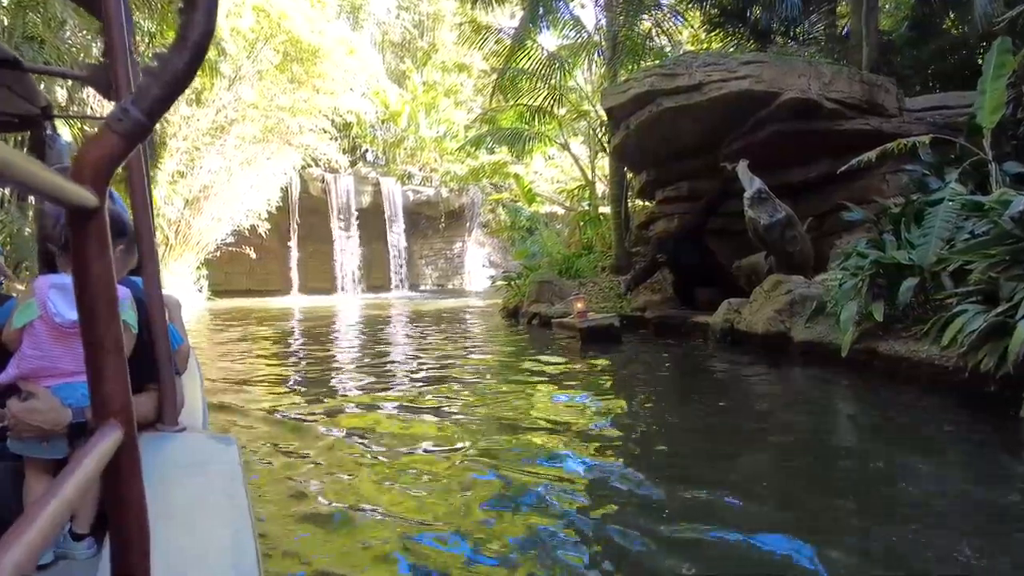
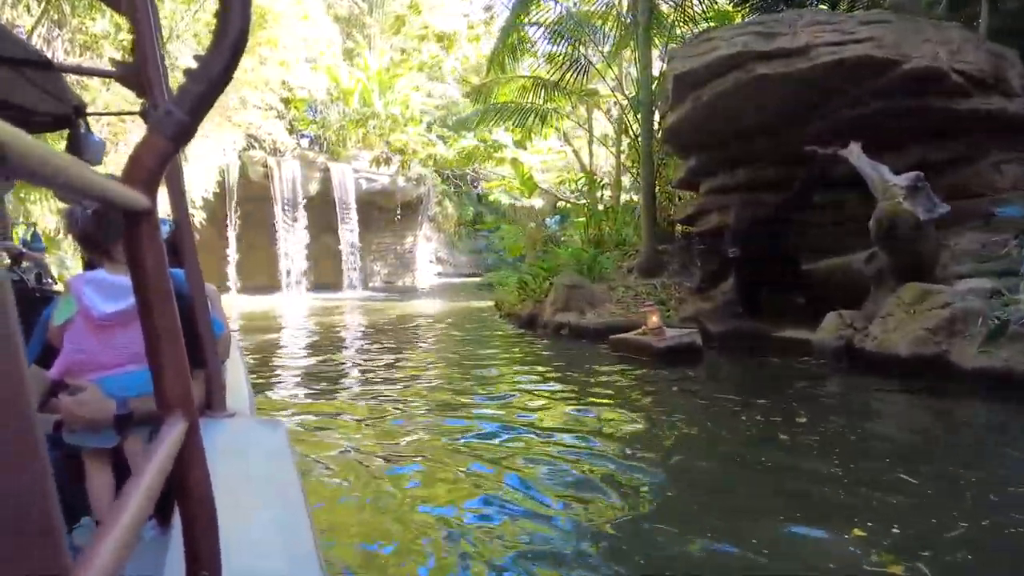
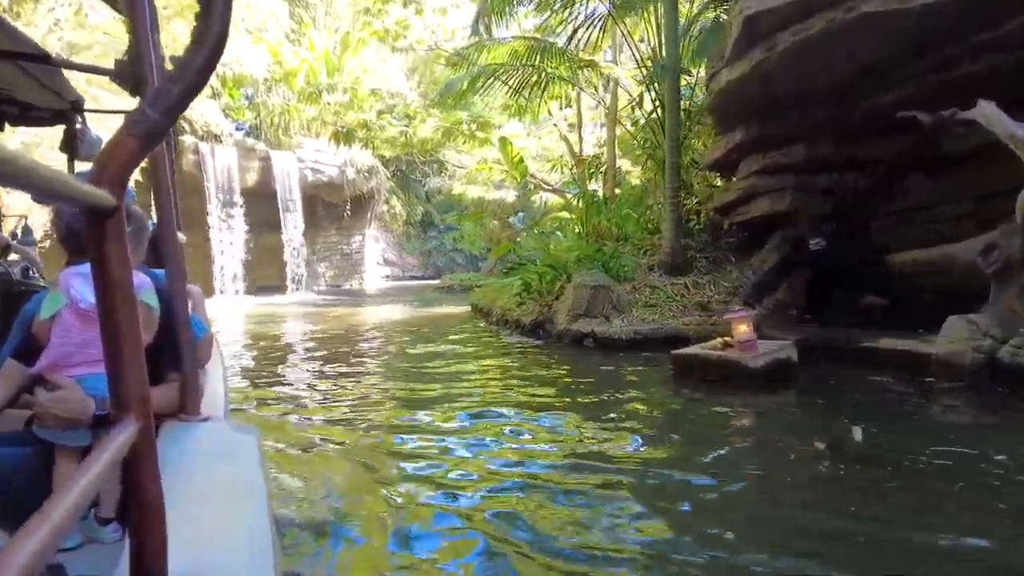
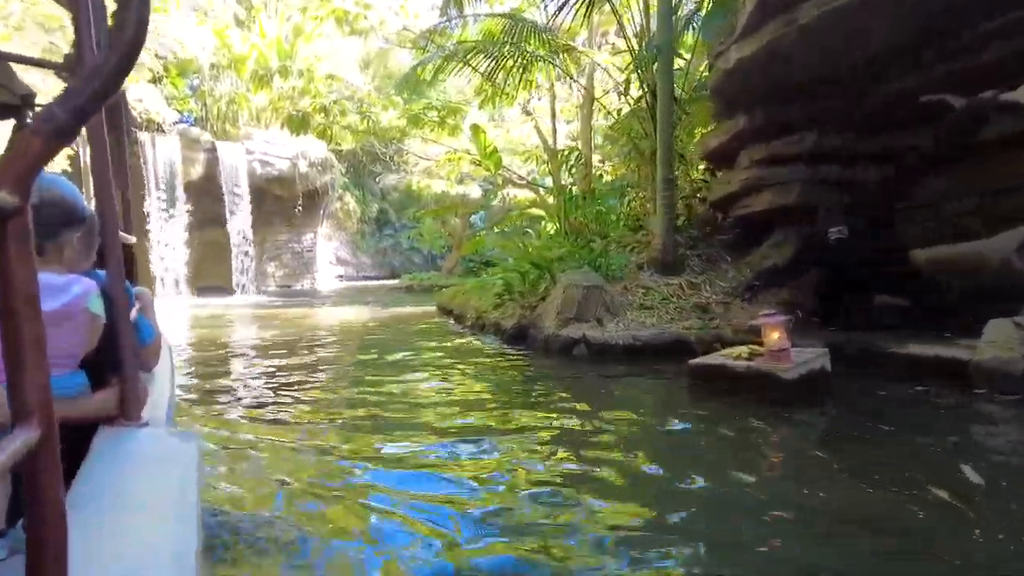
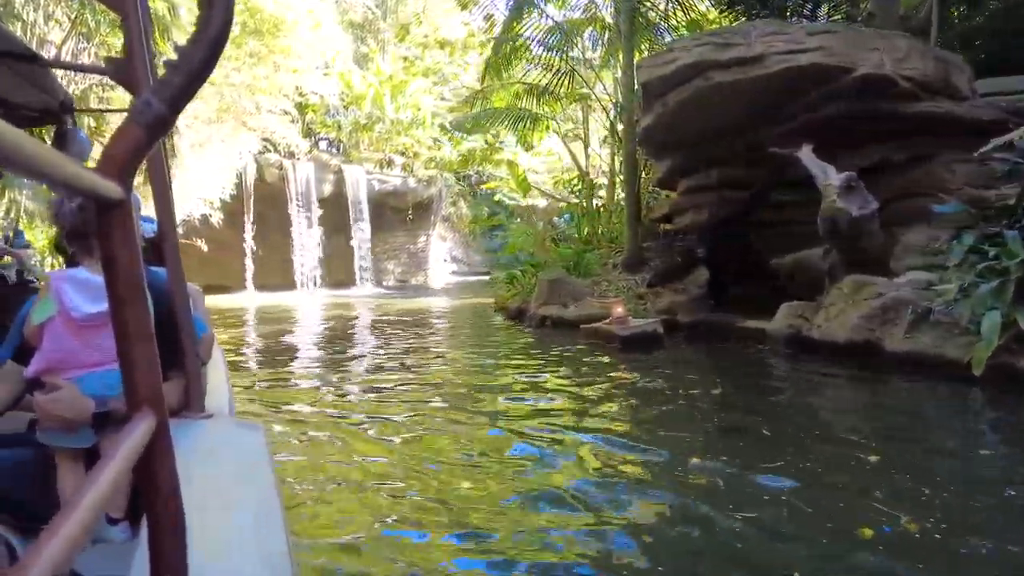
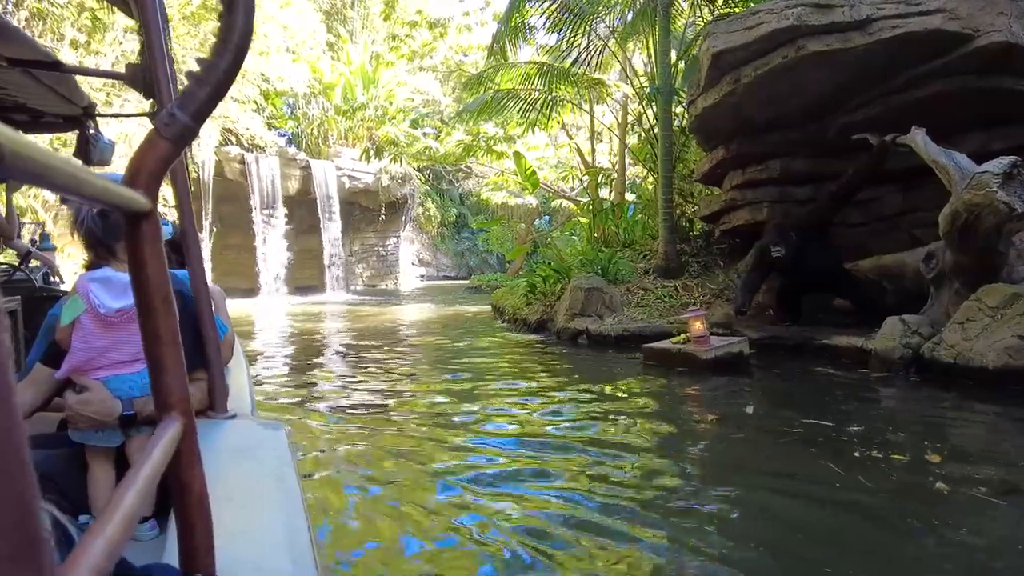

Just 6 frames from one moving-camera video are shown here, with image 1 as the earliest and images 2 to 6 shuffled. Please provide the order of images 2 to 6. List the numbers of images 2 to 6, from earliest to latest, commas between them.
5, 2, 6, 3, 4
